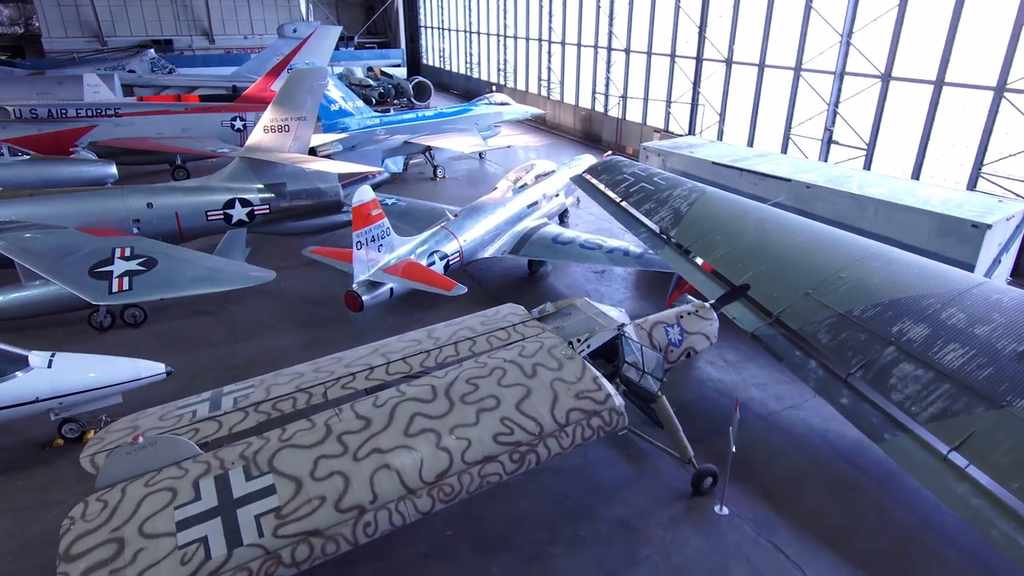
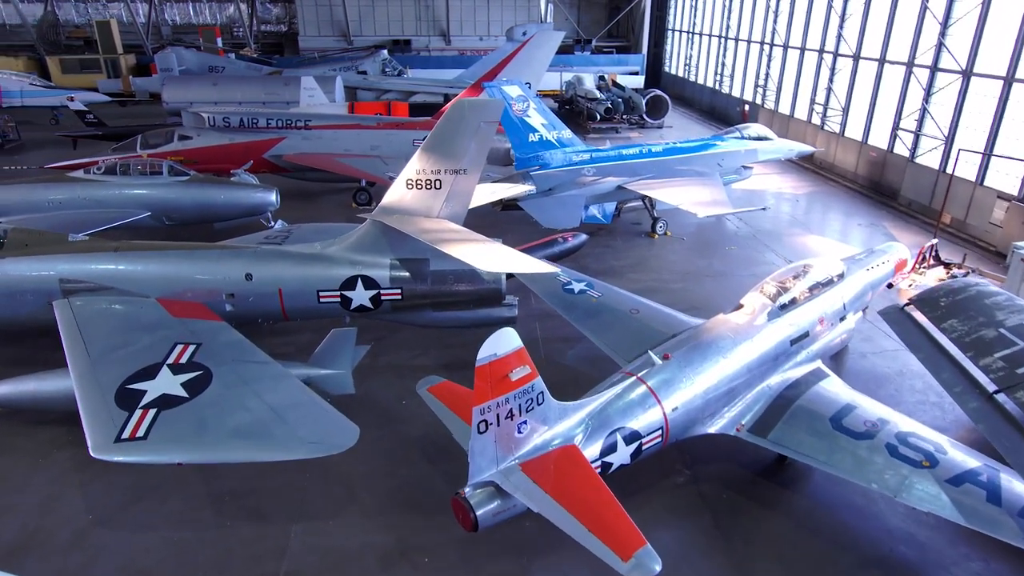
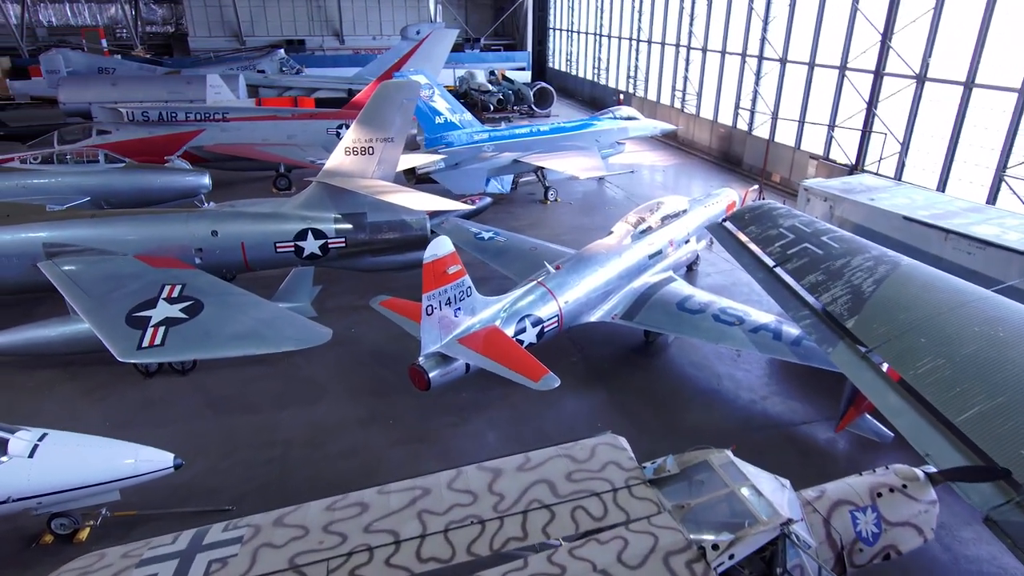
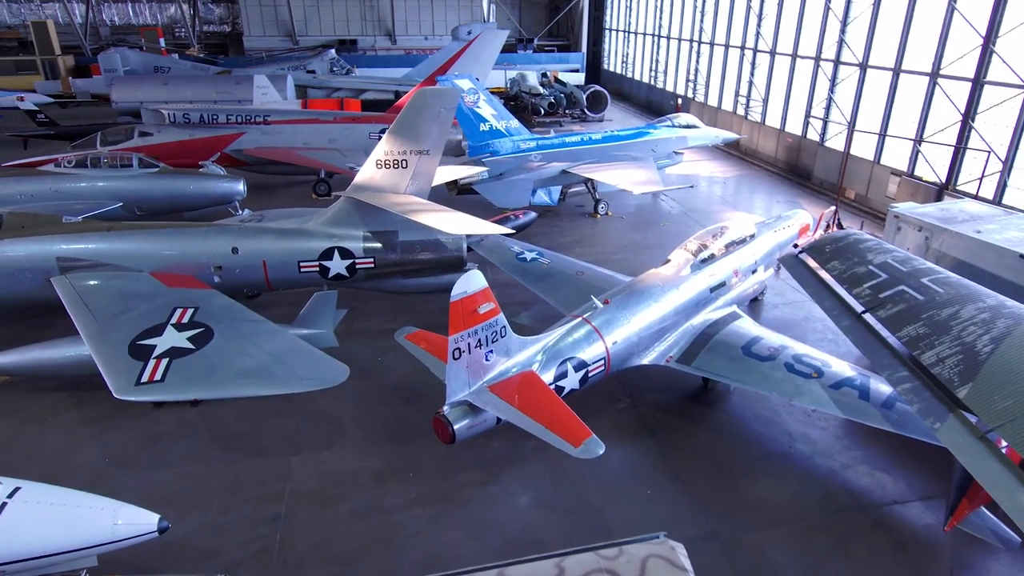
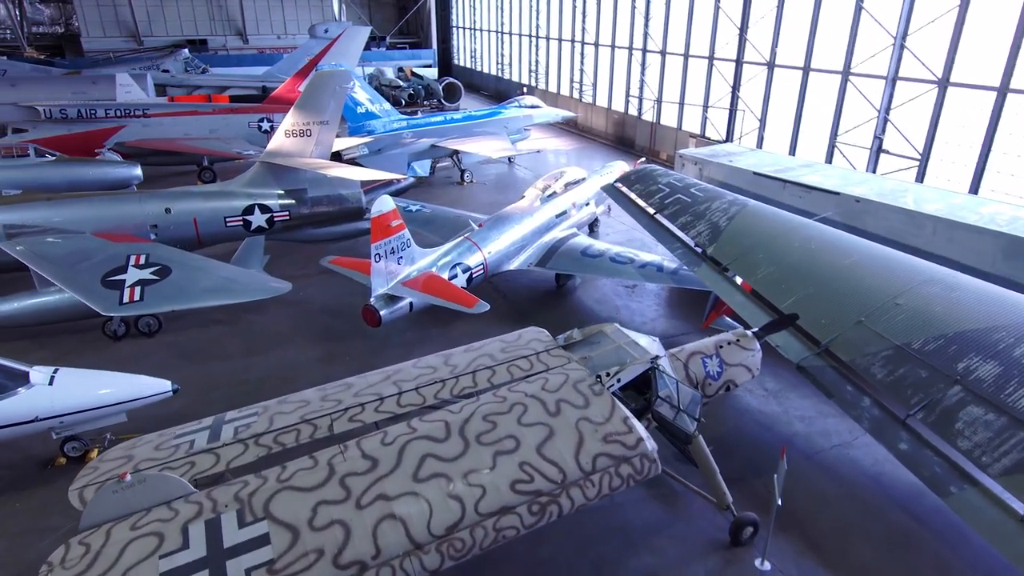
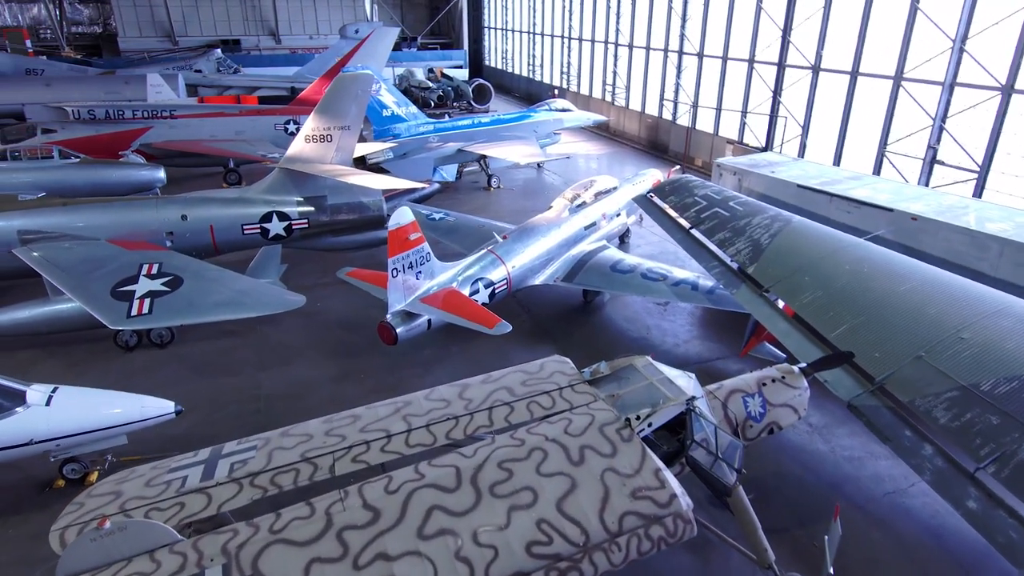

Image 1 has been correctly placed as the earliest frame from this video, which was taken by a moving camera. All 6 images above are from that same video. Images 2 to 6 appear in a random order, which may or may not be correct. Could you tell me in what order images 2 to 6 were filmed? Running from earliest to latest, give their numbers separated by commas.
5, 6, 3, 4, 2
